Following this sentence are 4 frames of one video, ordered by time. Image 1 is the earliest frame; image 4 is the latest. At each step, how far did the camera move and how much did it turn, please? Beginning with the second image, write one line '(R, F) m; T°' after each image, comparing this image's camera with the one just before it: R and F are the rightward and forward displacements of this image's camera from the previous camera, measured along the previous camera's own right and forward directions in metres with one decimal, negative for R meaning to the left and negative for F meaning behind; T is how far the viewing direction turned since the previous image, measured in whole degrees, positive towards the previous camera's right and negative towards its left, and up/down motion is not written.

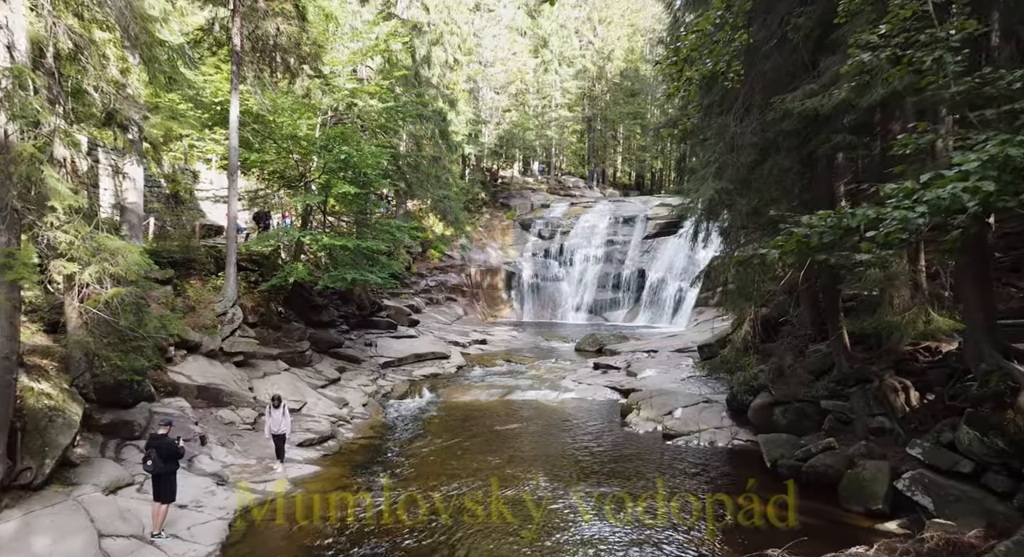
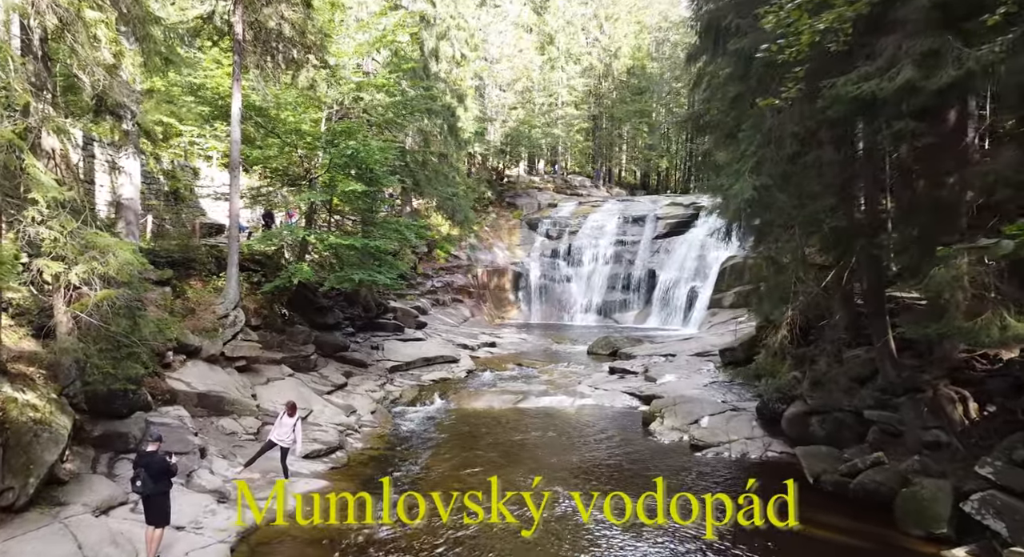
(-0.3, +0.7) m; 0°
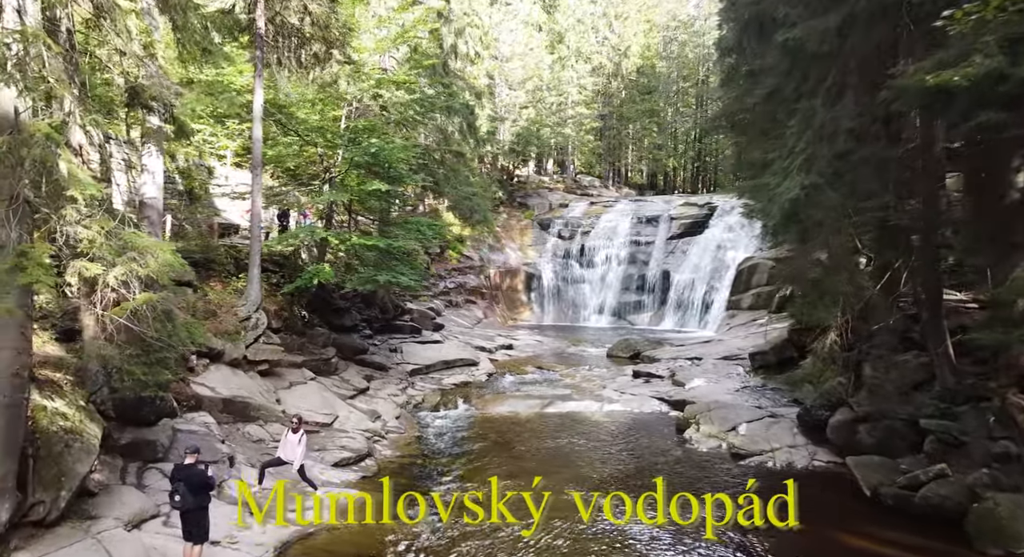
(-0.6, +0.4) m; 0°
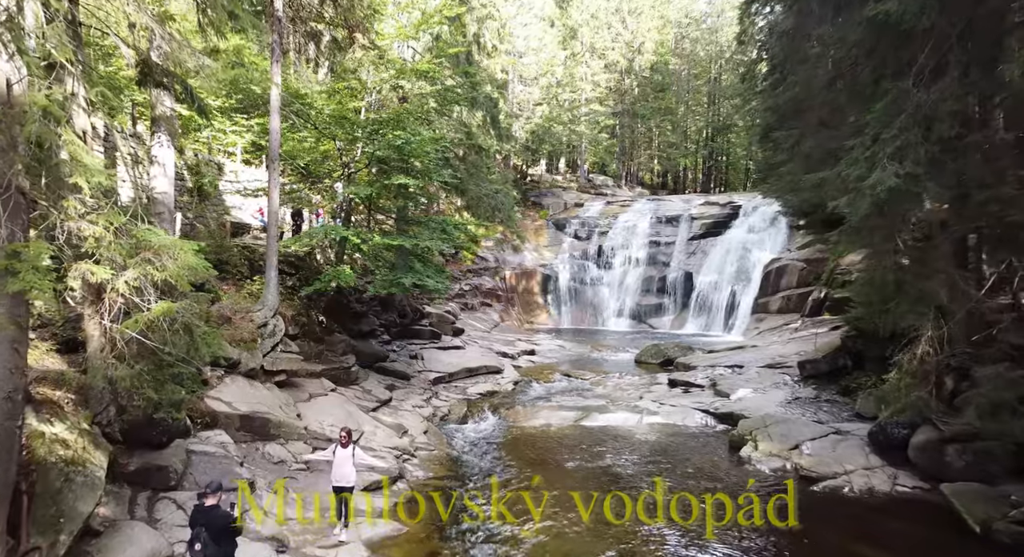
(-0.8, +1.0) m; 0°
